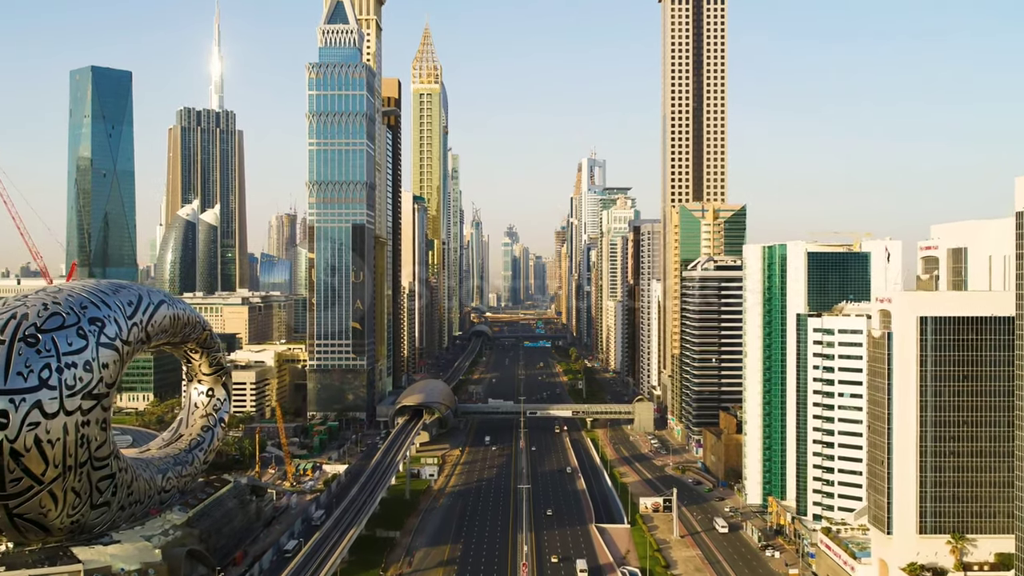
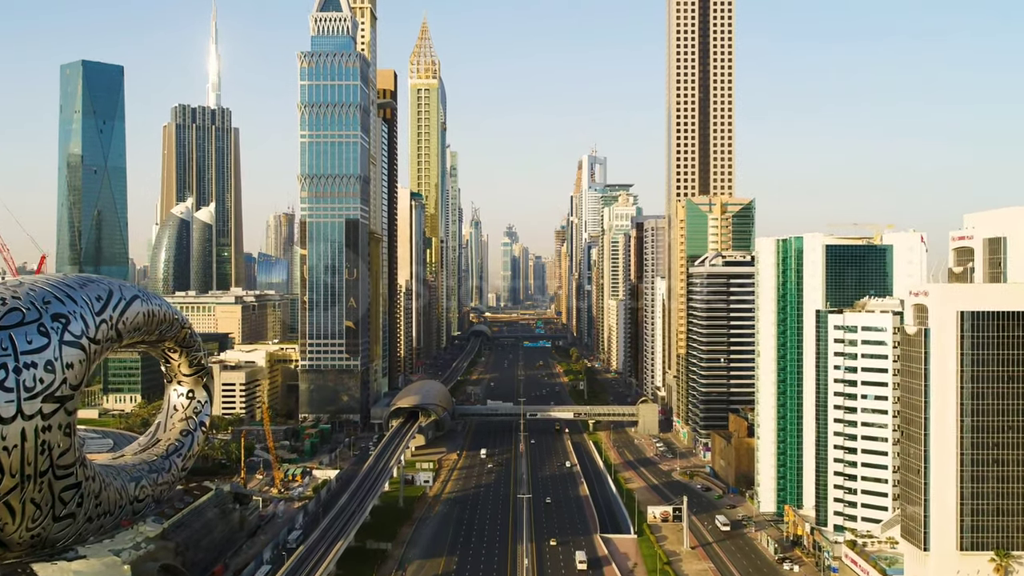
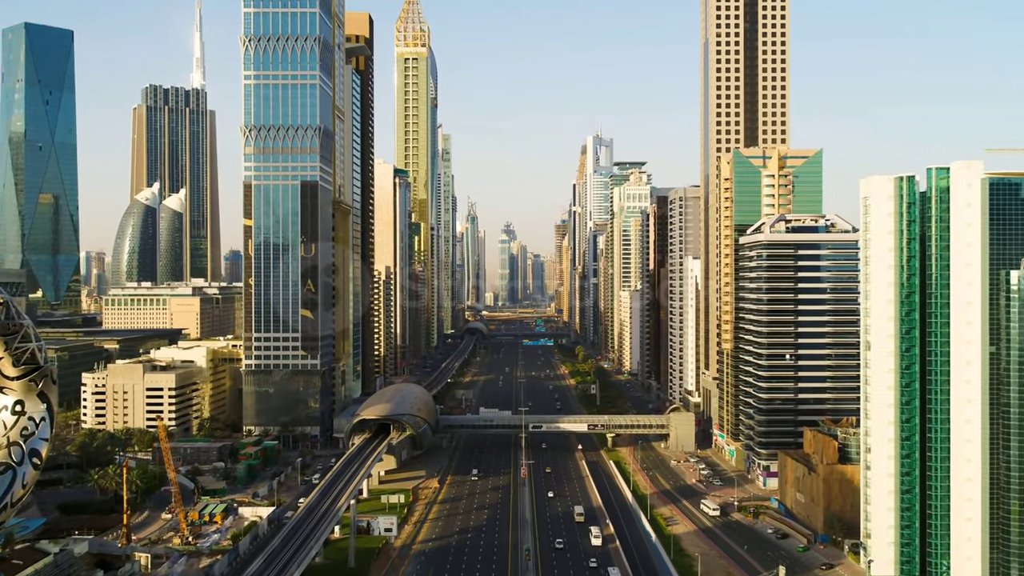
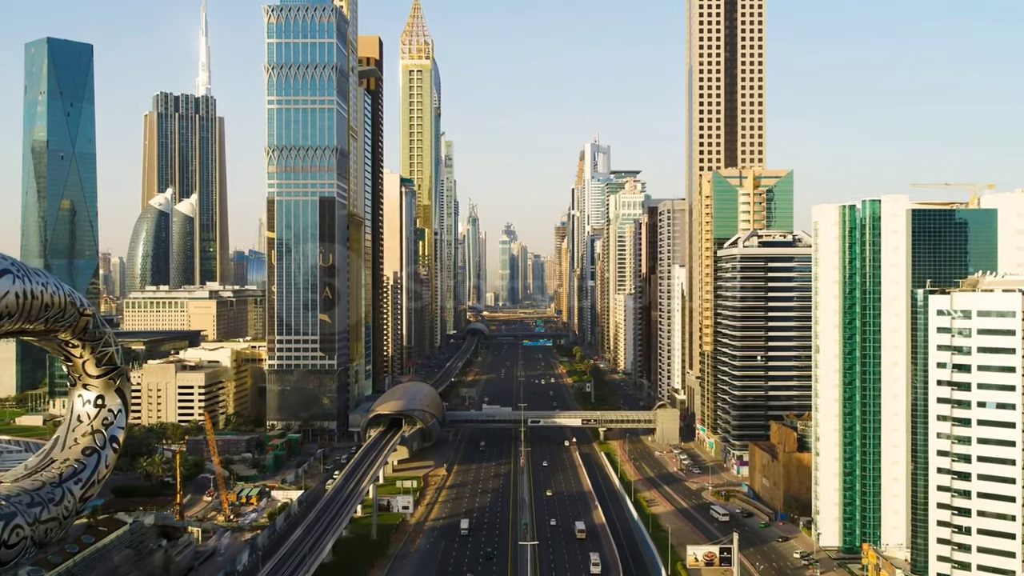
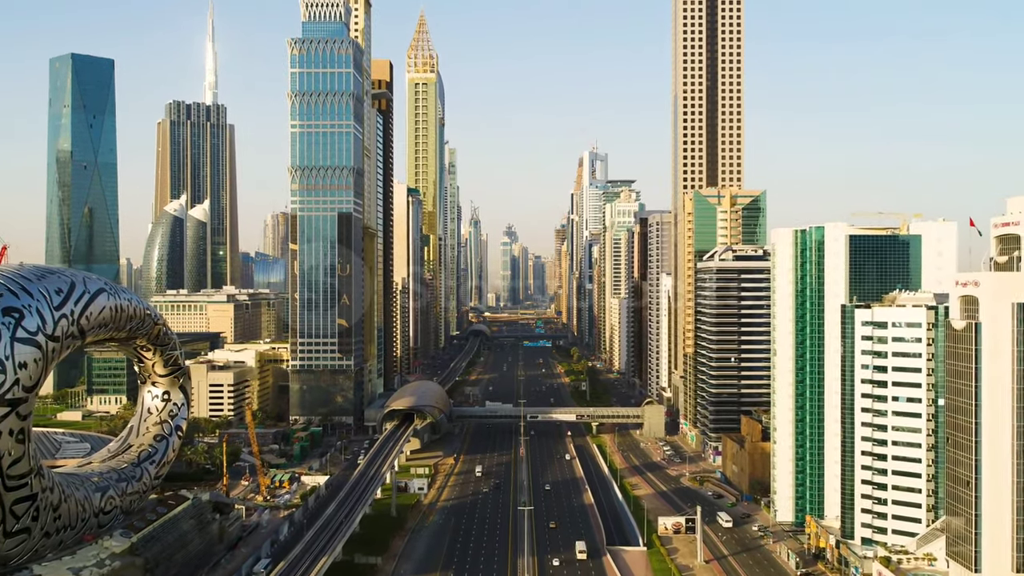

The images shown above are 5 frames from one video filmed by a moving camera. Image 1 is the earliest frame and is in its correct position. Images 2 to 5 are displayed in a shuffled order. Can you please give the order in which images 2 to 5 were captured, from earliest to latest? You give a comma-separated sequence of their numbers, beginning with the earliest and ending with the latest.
2, 5, 4, 3
